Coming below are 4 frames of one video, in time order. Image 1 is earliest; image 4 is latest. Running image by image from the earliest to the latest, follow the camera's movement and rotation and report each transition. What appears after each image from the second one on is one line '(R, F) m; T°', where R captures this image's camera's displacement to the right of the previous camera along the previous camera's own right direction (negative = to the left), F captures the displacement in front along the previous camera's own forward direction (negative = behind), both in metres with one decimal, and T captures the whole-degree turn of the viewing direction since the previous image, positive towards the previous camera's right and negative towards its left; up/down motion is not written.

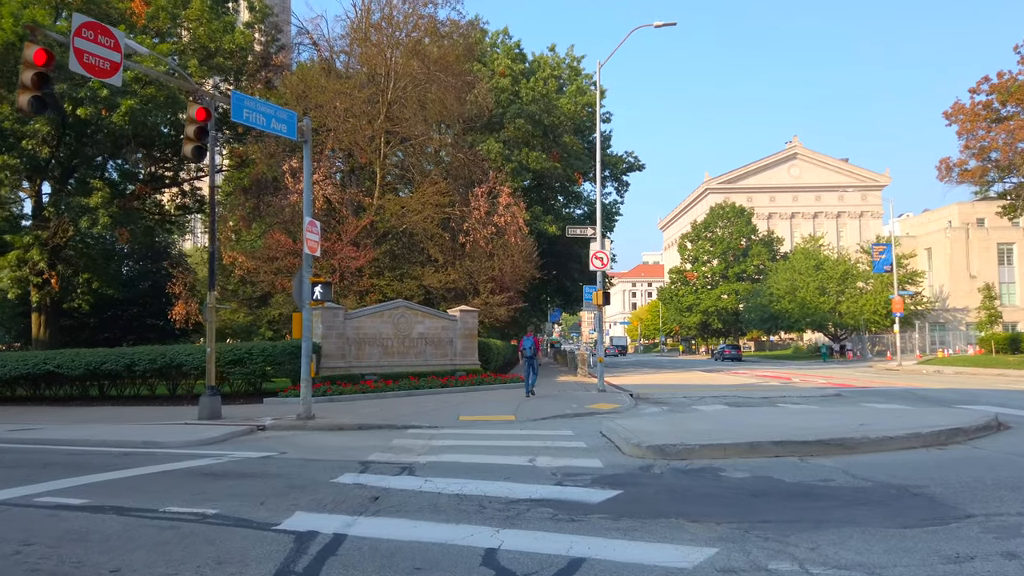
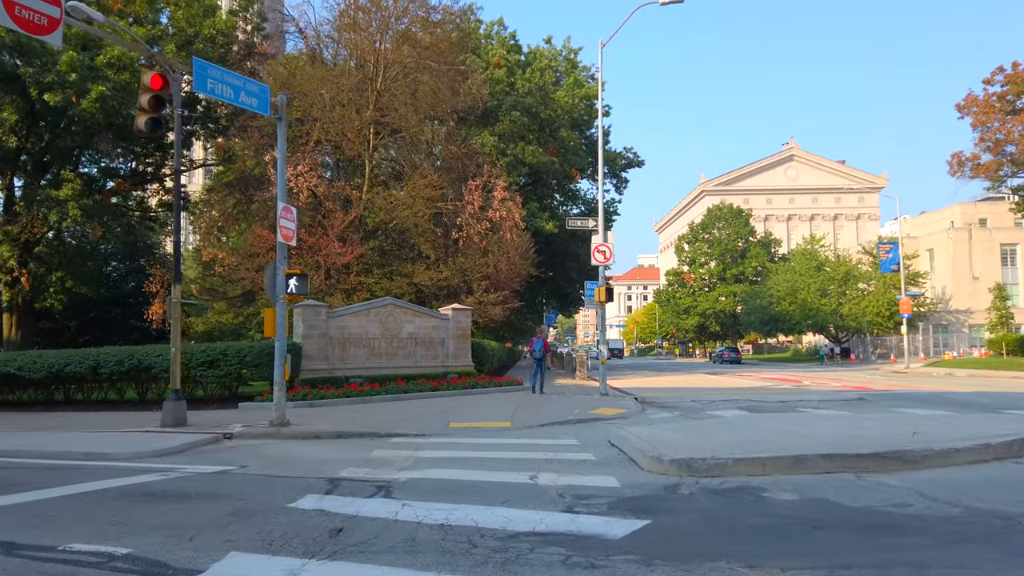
(0.0, +1.4) m; 0°
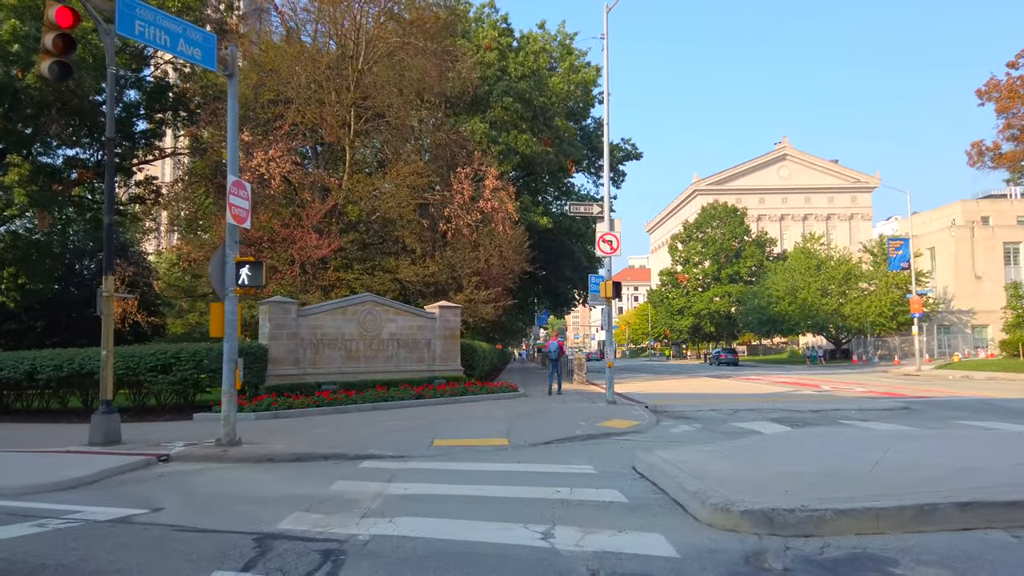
(-0.1, +2.1) m; +1°
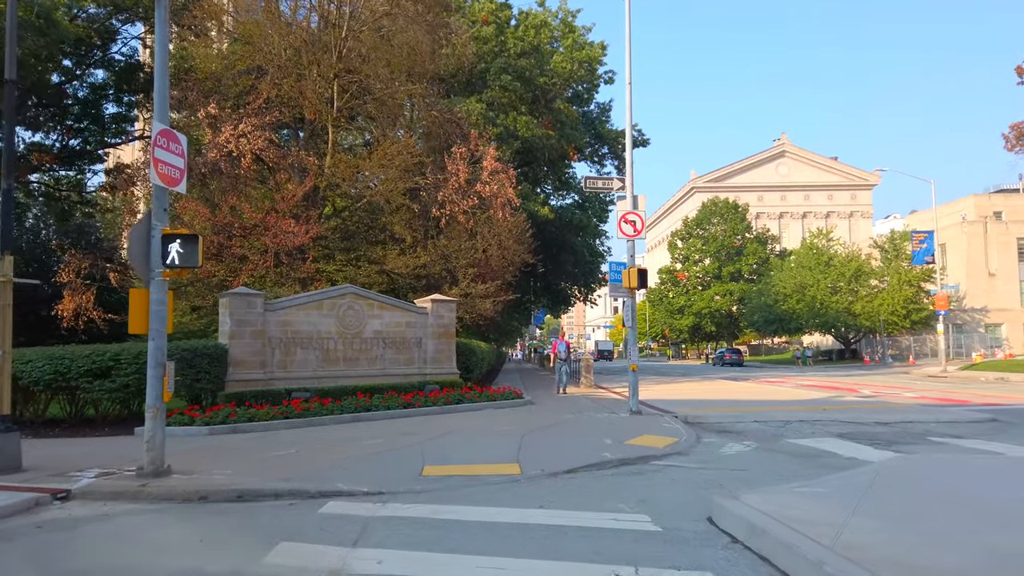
(-0.2, +2.5) m; +1°
